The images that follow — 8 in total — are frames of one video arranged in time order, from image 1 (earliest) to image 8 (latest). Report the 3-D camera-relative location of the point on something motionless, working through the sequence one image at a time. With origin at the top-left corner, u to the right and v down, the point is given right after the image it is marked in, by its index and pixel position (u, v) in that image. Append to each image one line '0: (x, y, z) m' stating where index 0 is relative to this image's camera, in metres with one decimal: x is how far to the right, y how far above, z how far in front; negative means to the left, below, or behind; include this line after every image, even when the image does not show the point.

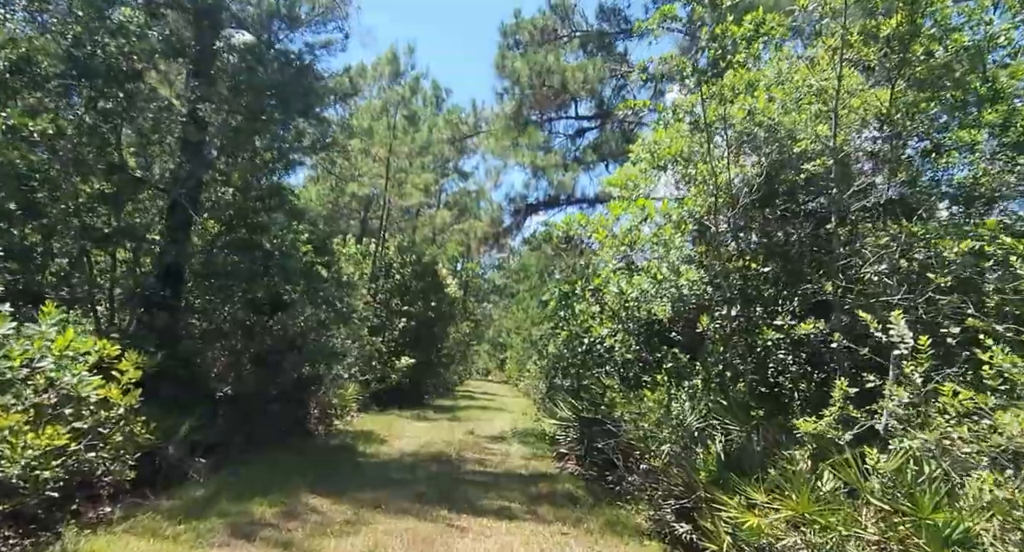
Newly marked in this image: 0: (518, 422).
0: (+0.1, -3.3, +17.5) m
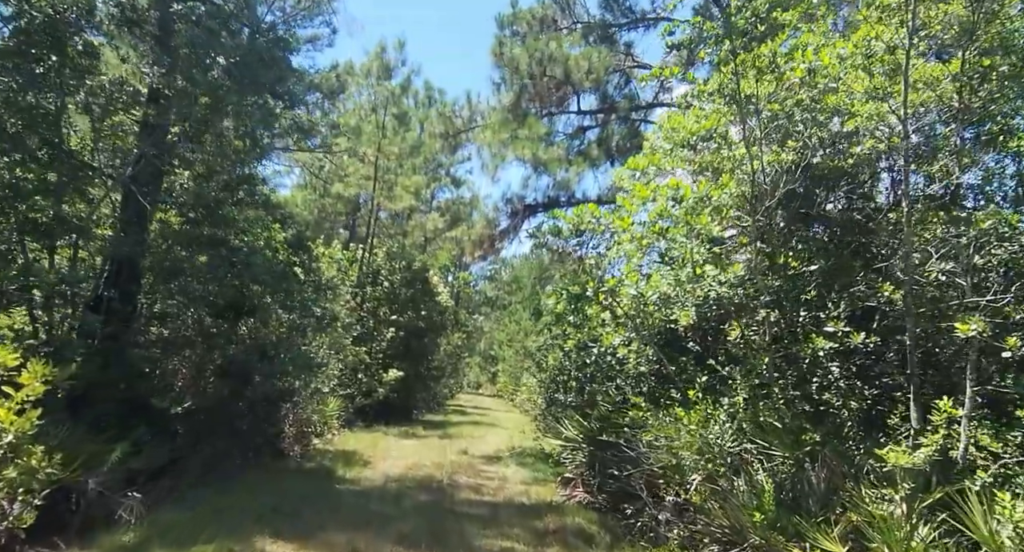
0: (0.0, -3.4, +16.2) m
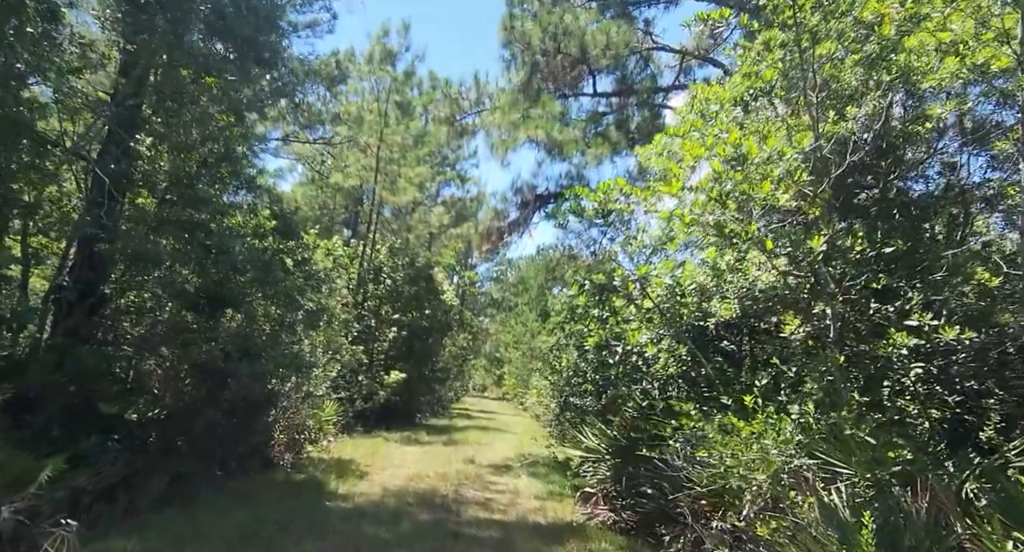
0: (+0.2, -3.3, +15.1) m
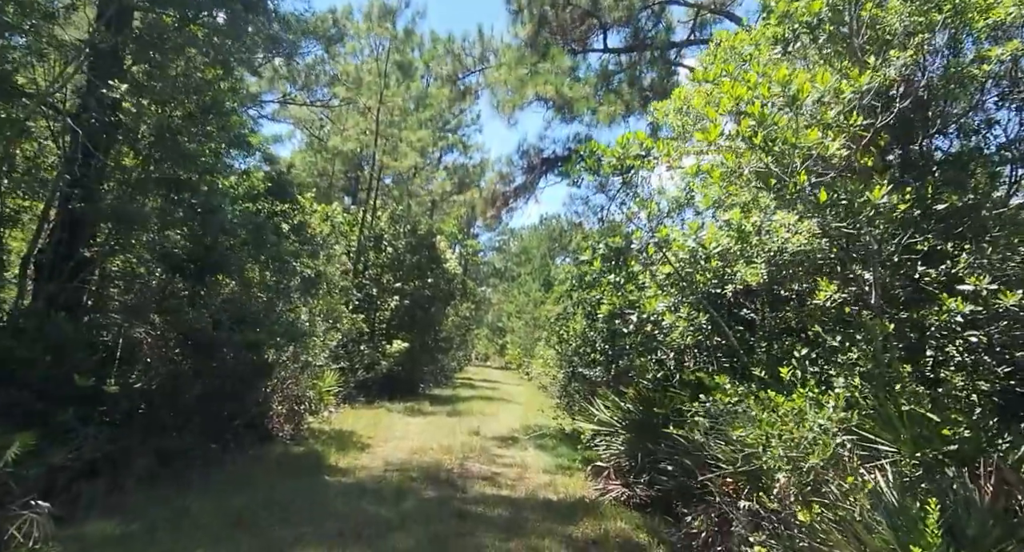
0: (+0.3, -2.7, +14.8) m
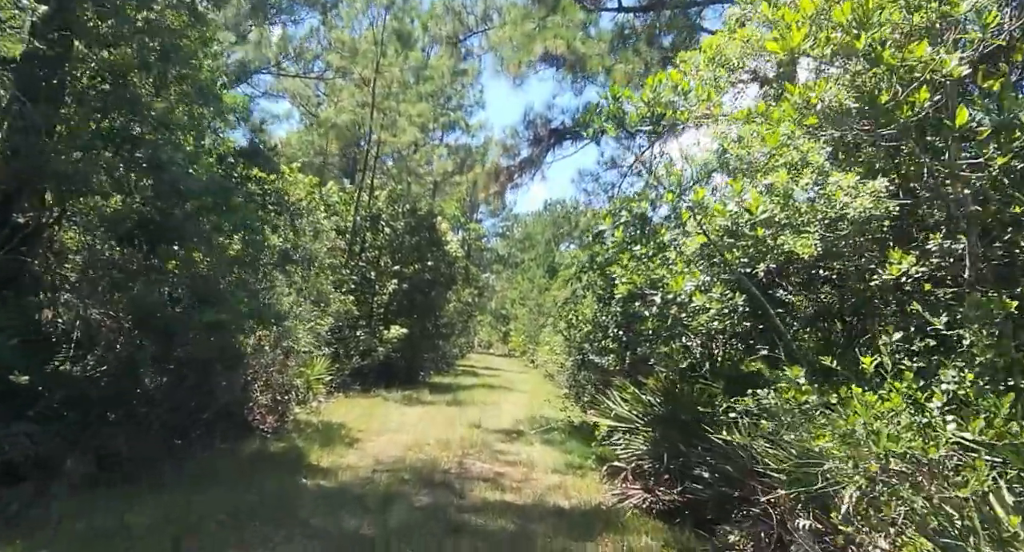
0: (+0.4, -2.4, +13.8) m
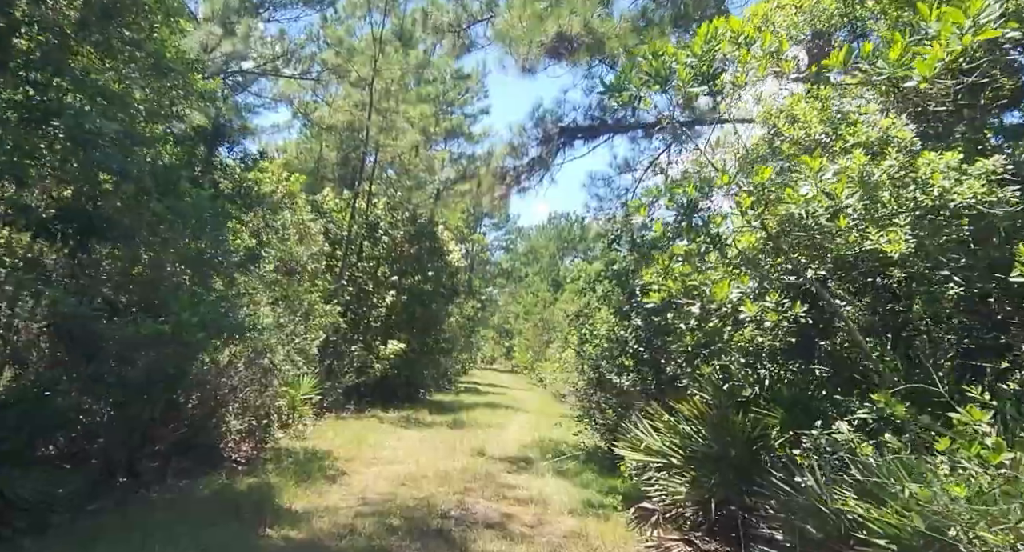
0: (+0.5, -2.6, +12.7) m
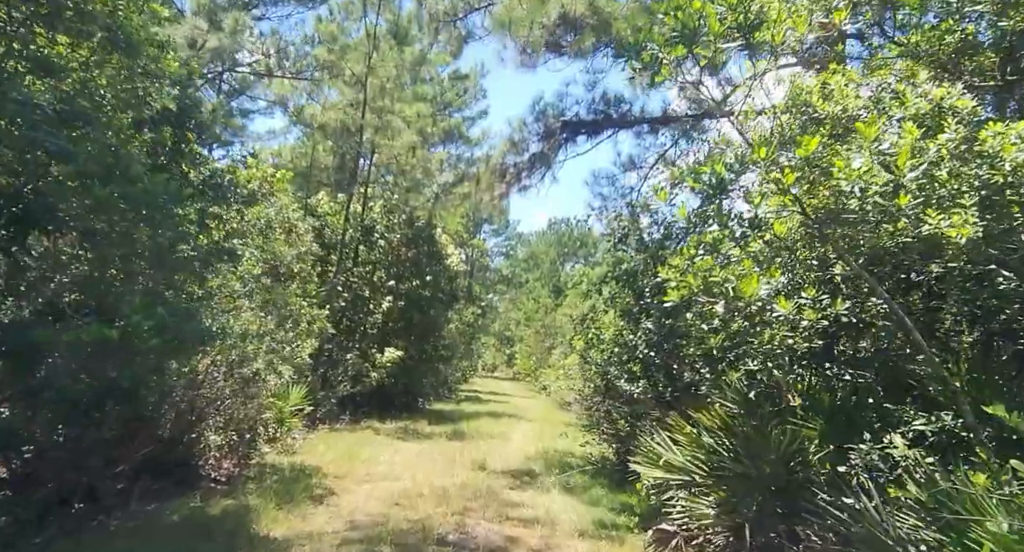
0: (+0.5, -2.6, +12.0) m
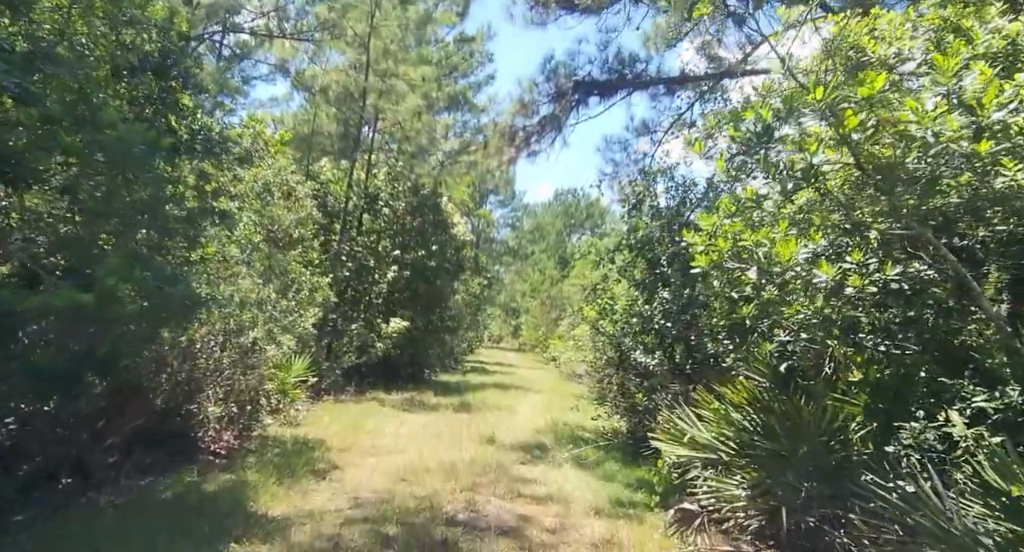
0: (+0.7, -2.1, +11.7) m
